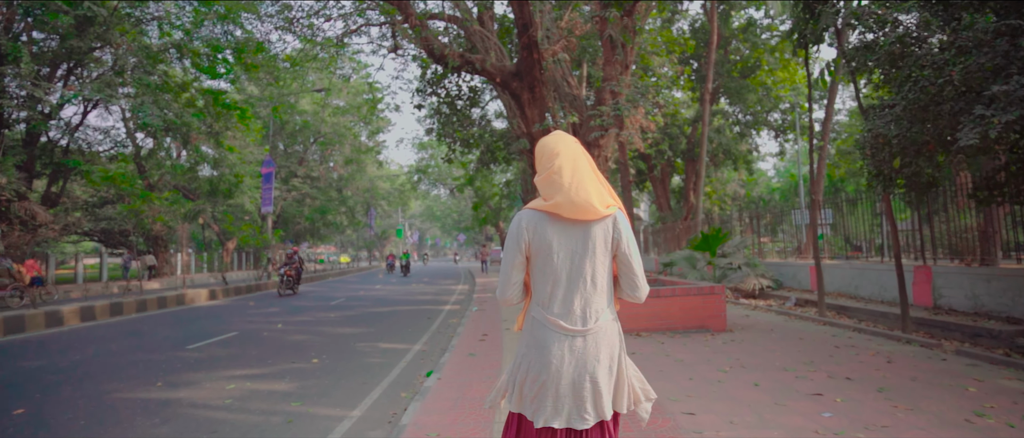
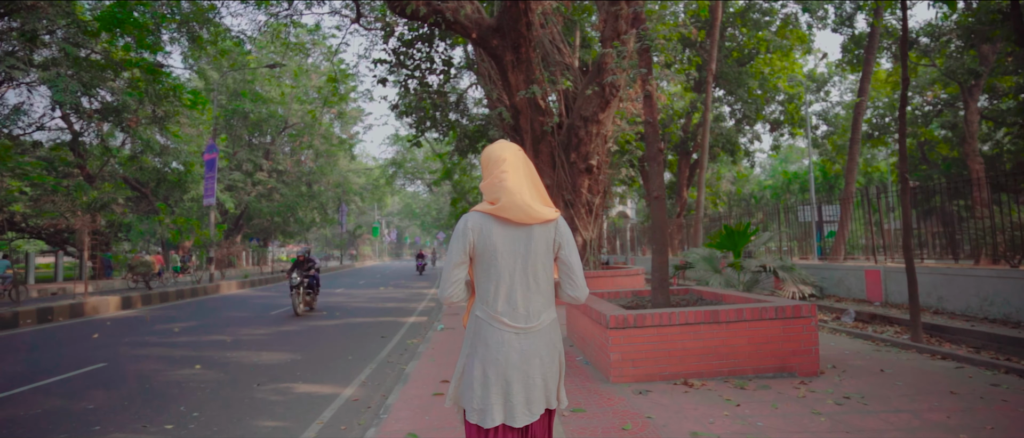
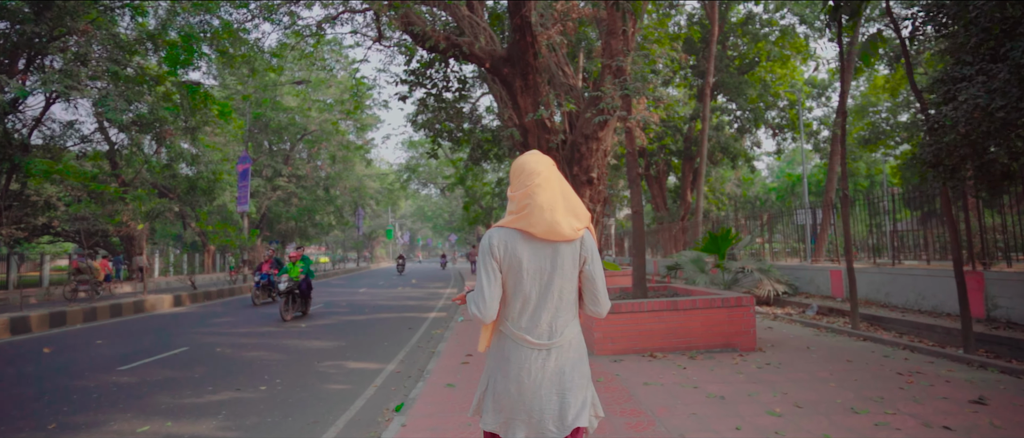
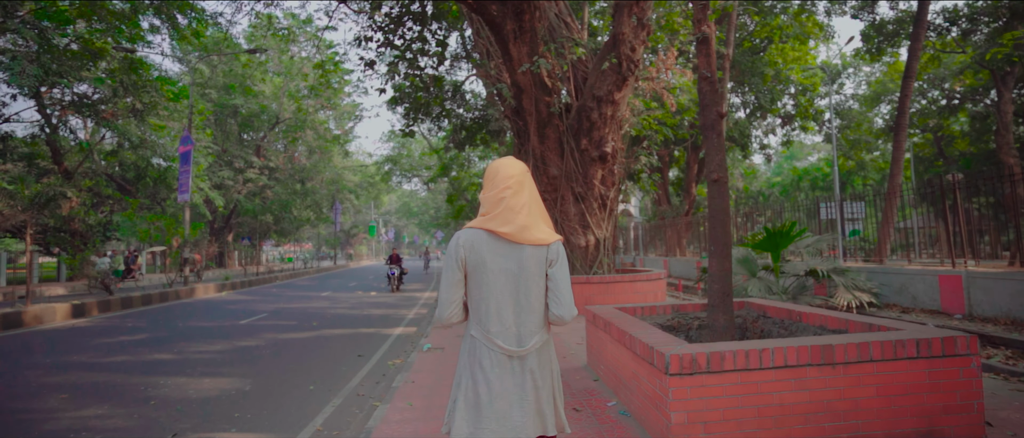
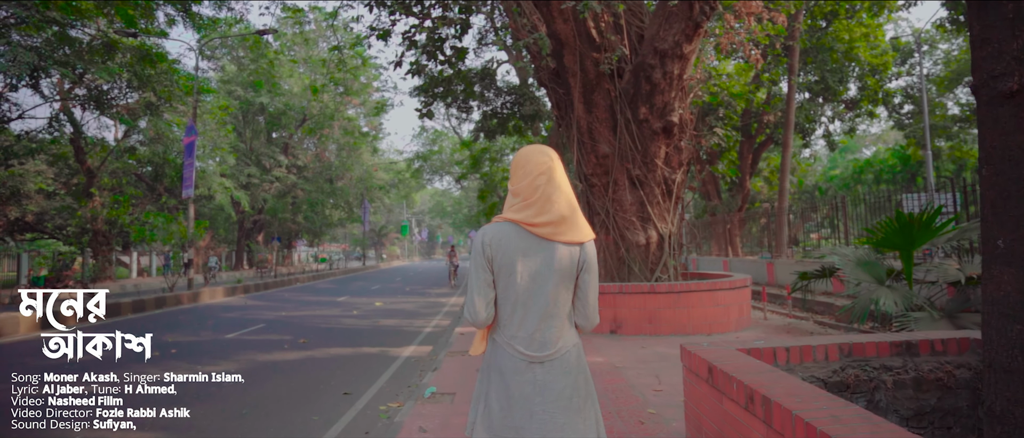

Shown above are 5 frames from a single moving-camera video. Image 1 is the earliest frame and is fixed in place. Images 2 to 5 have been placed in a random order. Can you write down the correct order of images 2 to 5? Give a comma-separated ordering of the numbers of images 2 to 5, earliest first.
3, 2, 4, 5
